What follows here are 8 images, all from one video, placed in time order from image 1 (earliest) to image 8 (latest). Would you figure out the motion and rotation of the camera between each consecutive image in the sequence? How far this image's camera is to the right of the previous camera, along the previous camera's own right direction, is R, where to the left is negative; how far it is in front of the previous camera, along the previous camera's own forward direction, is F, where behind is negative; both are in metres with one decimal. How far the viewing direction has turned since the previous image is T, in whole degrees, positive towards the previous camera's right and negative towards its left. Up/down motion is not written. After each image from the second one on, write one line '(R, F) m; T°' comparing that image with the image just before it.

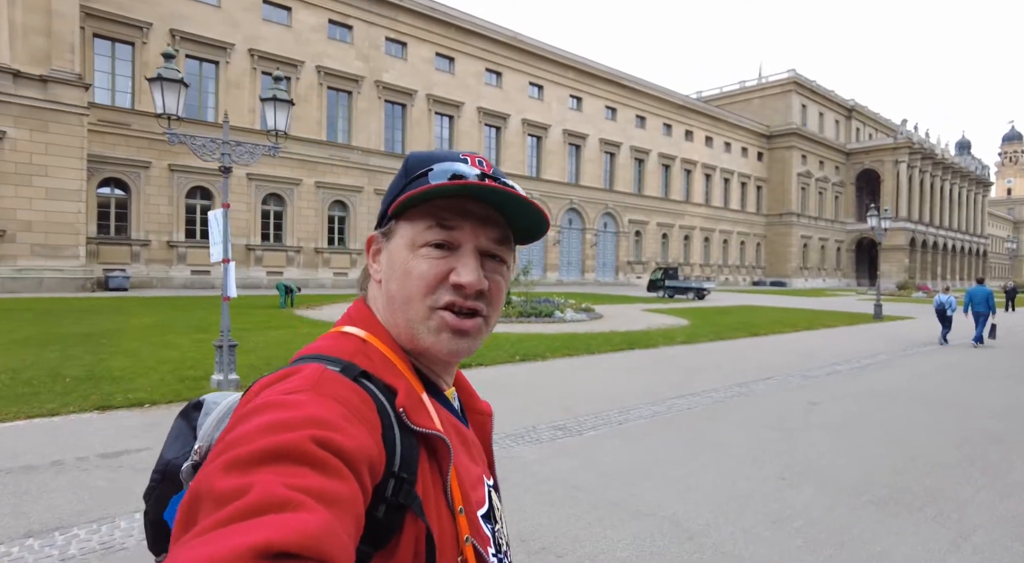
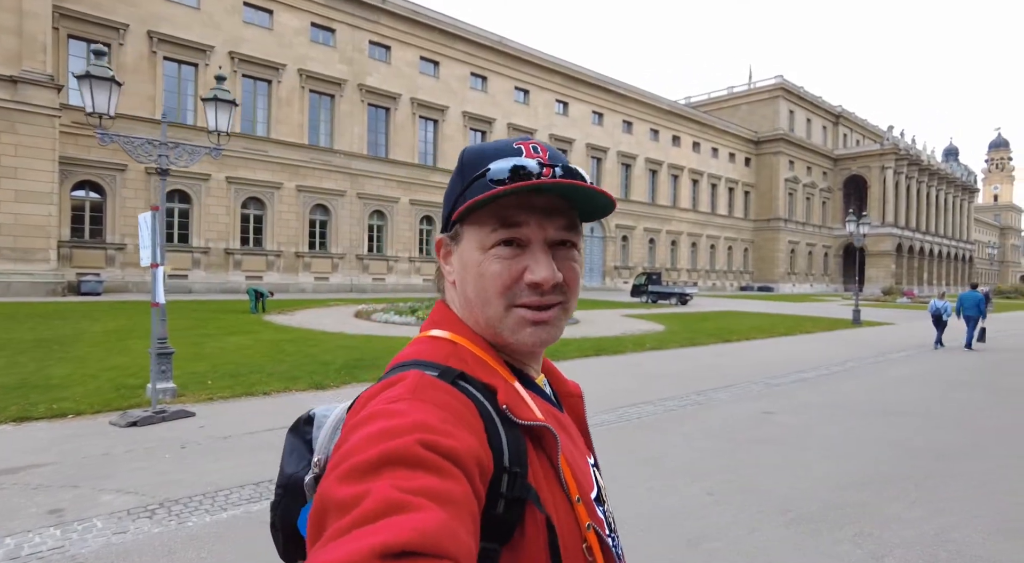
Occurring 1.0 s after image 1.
(+0.3, +0.1) m; +1°
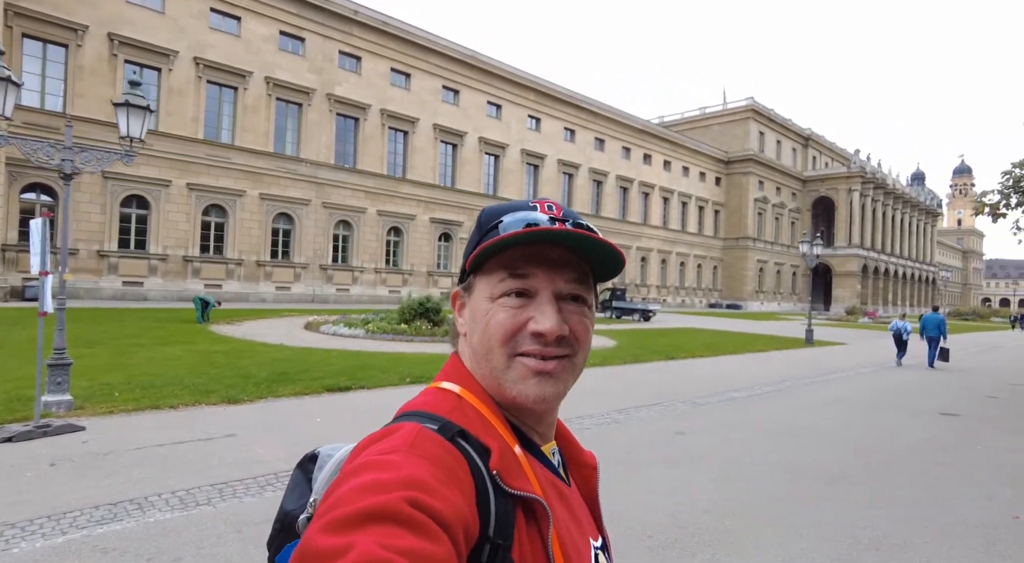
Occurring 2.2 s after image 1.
(+0.4, 0.0) m; +2°
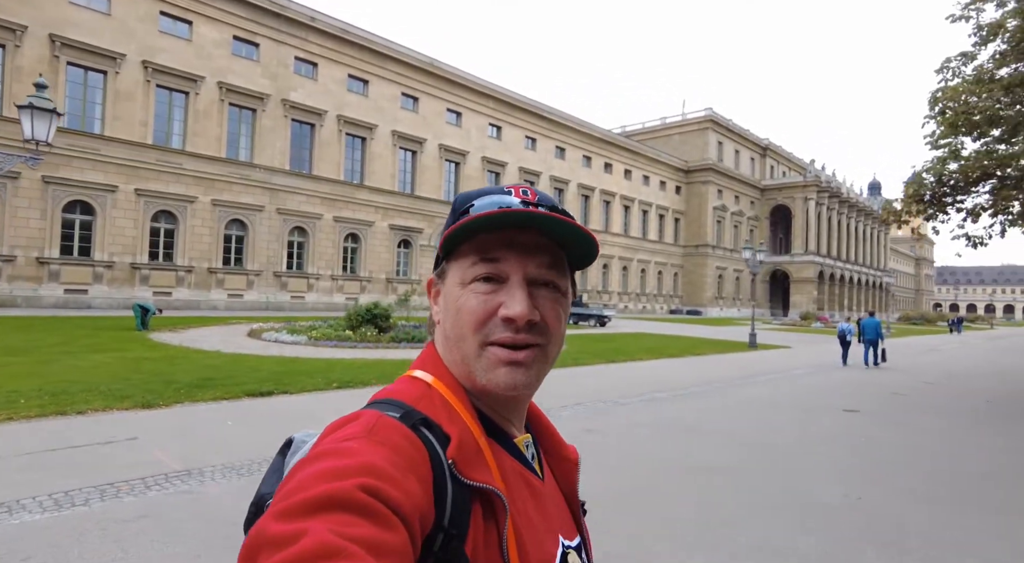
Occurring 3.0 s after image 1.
(+0.4, -0.1) m; +3°
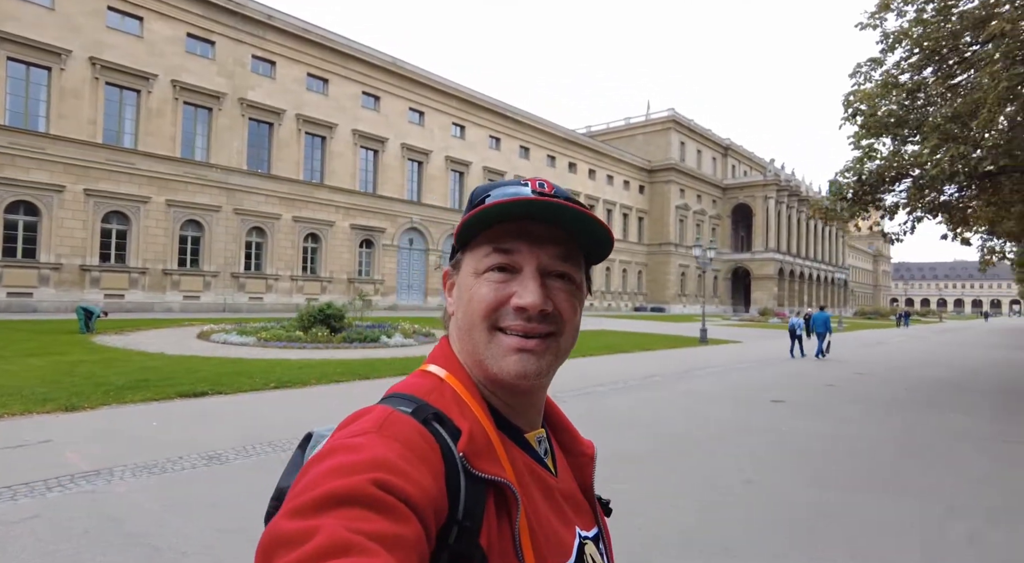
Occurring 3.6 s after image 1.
(+0.3, -0.1) m; +3°
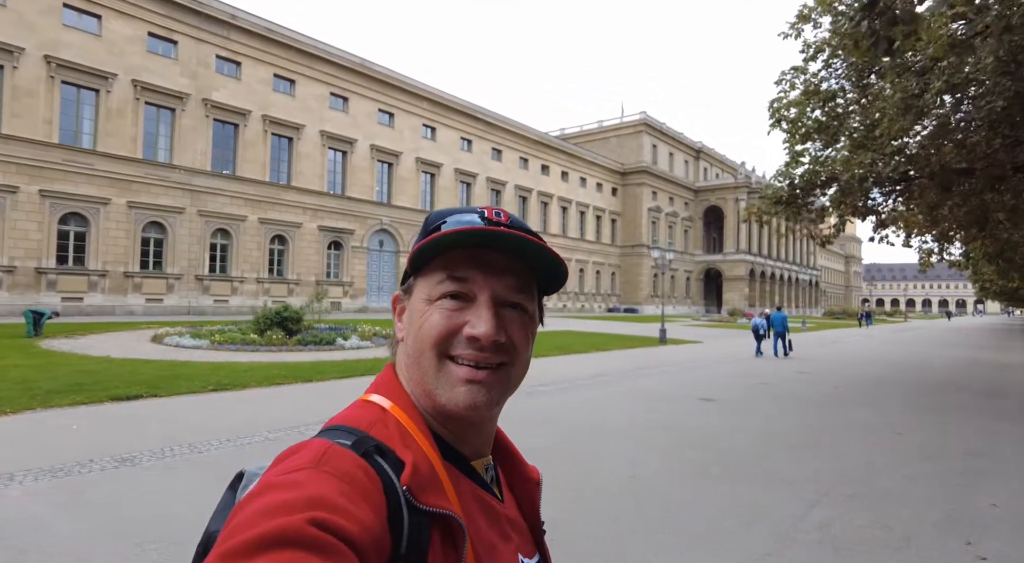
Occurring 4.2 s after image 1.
(+0.4, -0.1) m; +2°
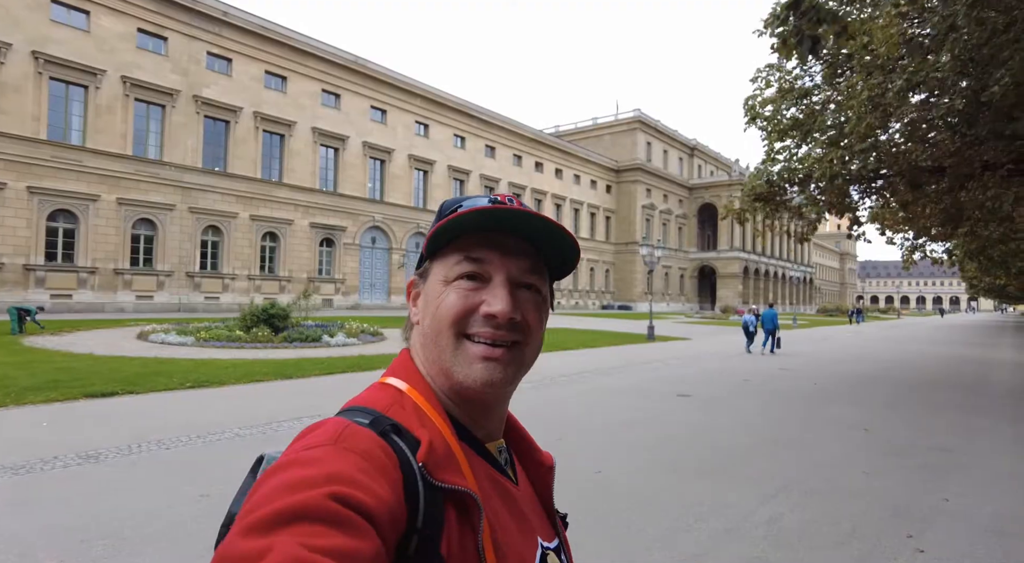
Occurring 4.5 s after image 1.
(-1.1, -1.6) m; +1°
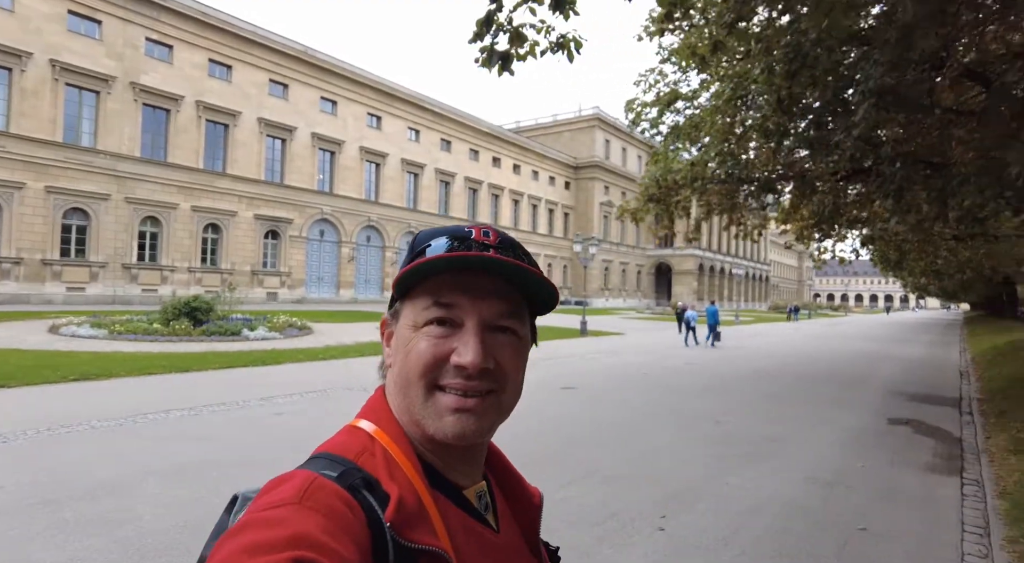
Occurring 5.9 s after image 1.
(+0.6, -0.1) m; +3°
